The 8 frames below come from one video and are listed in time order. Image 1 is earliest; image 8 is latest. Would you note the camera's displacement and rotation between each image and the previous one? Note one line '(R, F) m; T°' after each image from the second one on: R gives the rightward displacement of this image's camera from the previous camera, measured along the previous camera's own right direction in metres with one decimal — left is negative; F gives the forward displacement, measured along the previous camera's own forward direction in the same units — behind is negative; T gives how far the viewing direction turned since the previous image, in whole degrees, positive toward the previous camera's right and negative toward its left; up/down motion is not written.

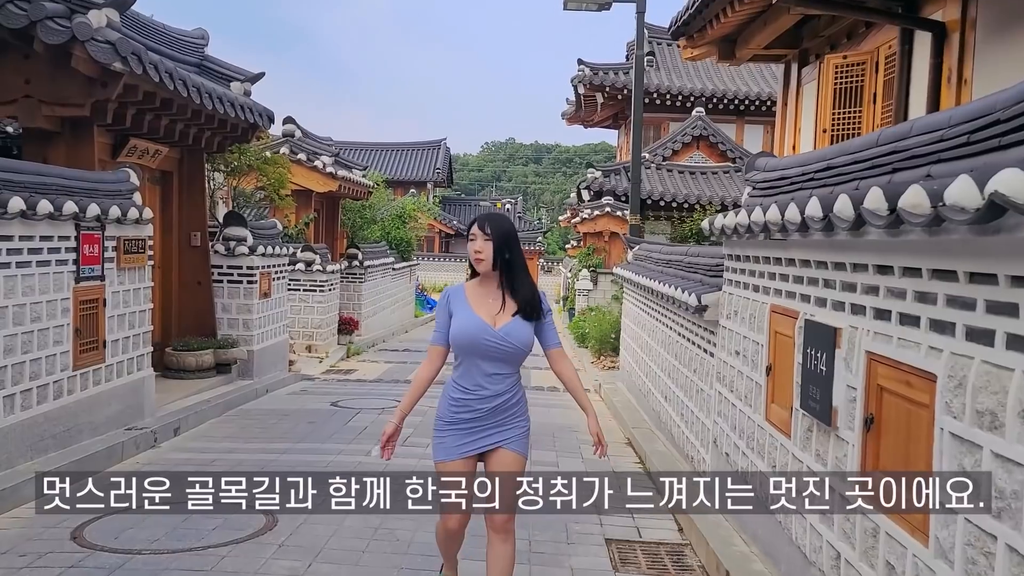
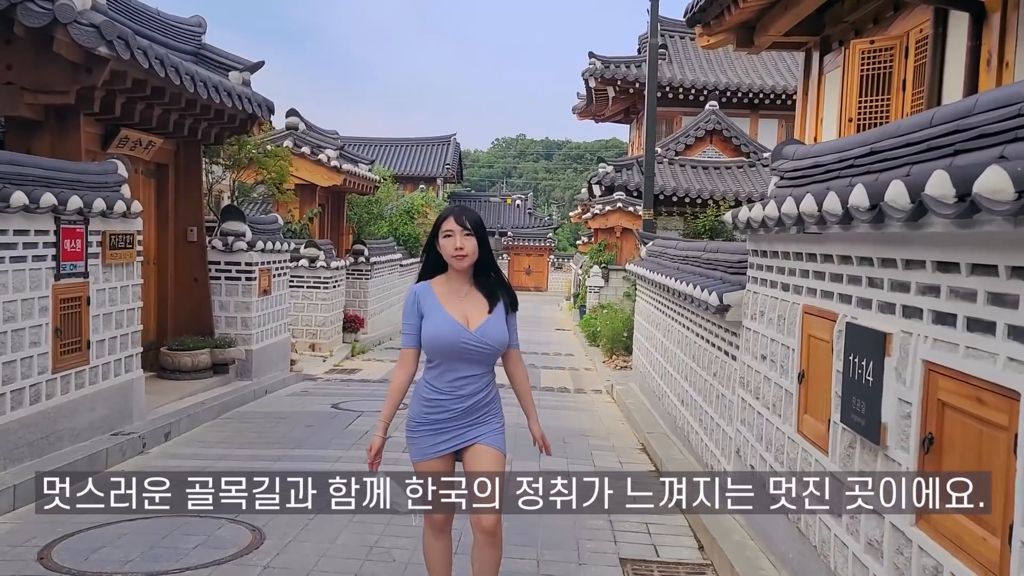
(0.0, +0.4) m; -1°
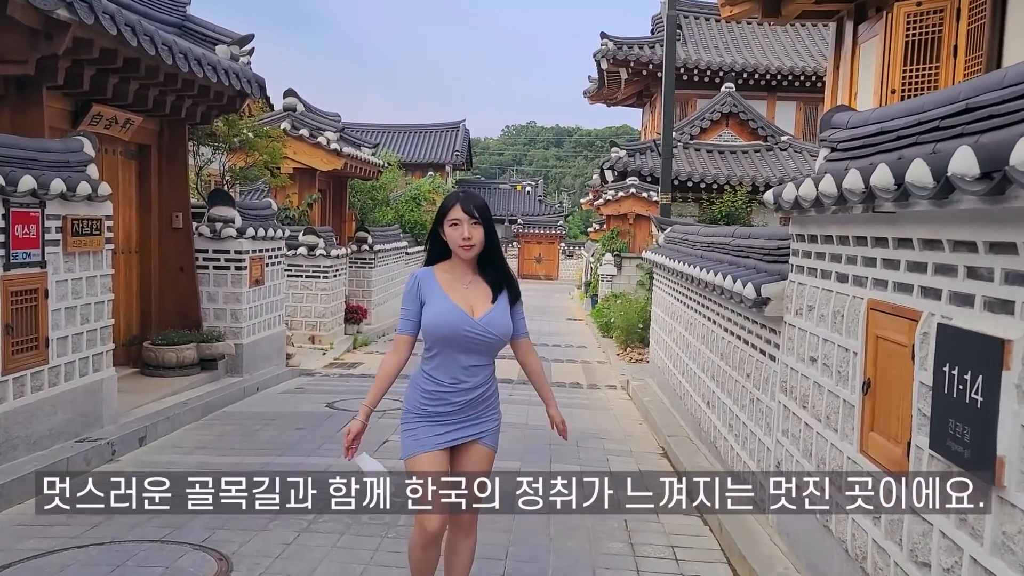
(0.0, +0.6) m; -1°
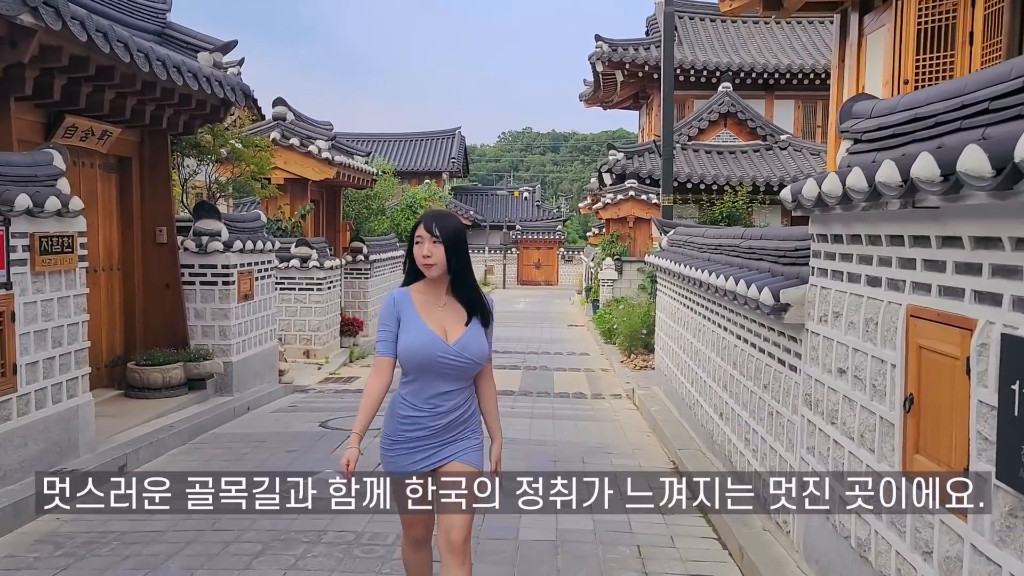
(0.0, +0.3) m; 0°
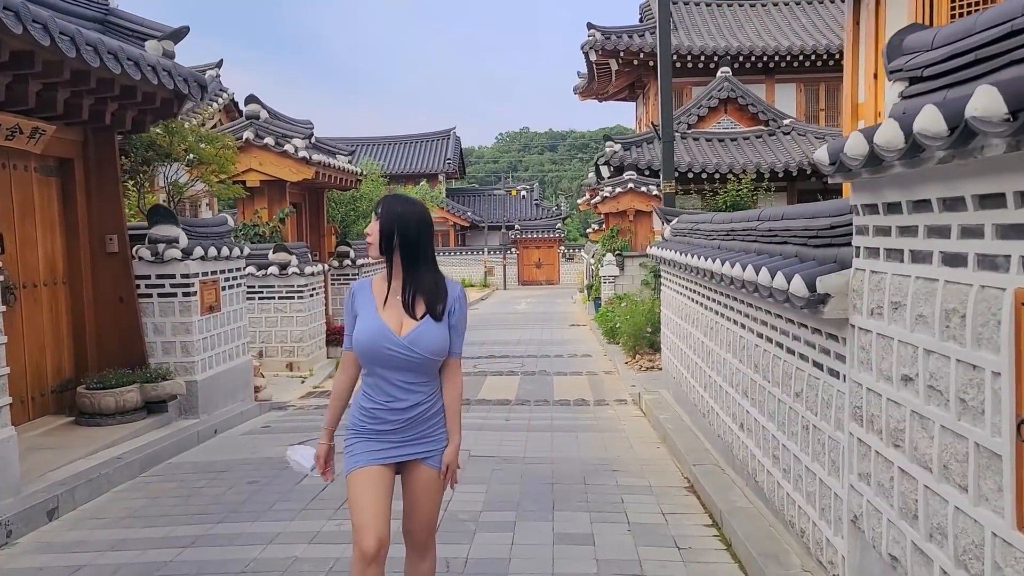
(+0.1, +0.8) m; 0°
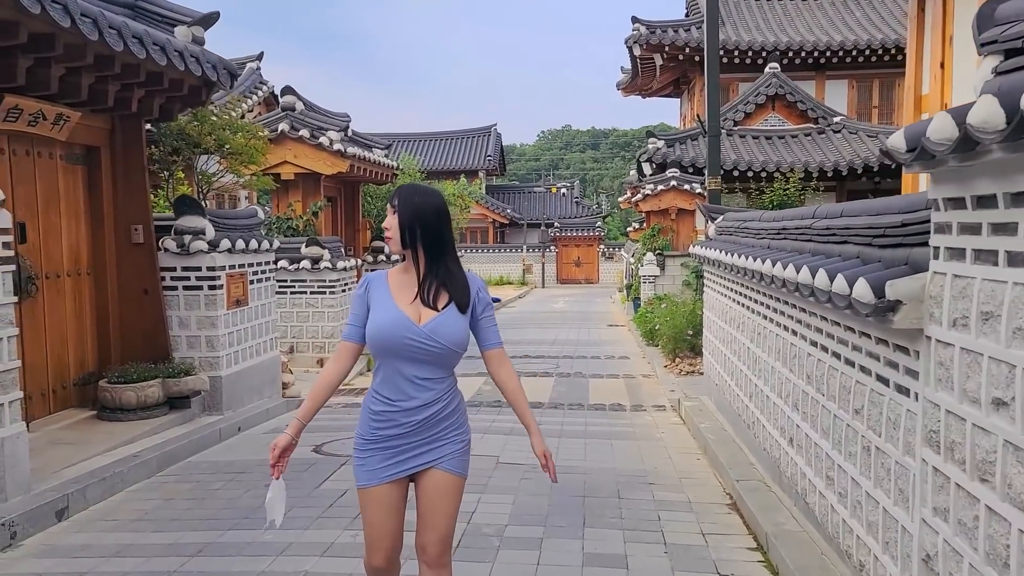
(0.0, +0.3) m; -3°
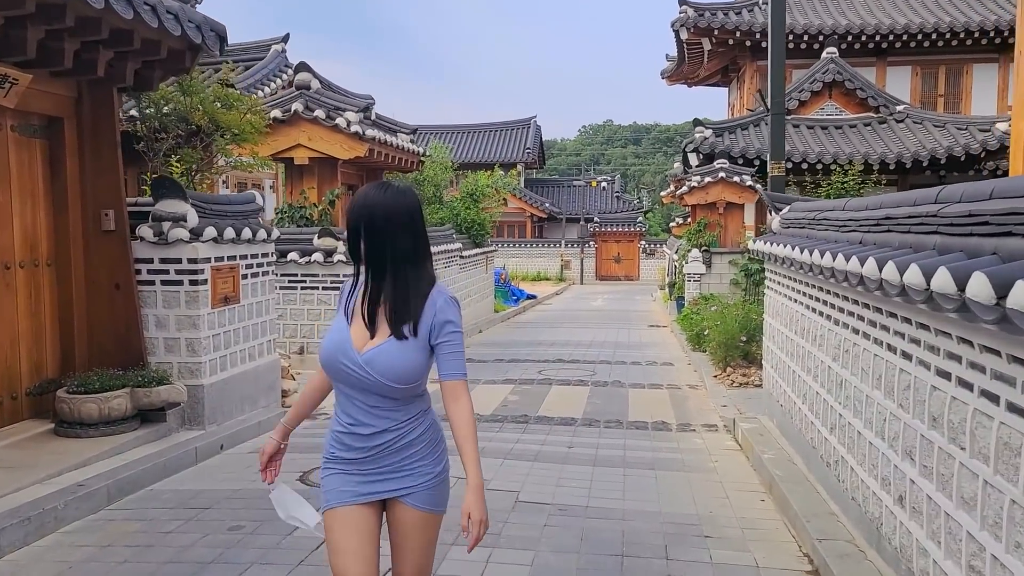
(+0.1, +1.1) m; -3°
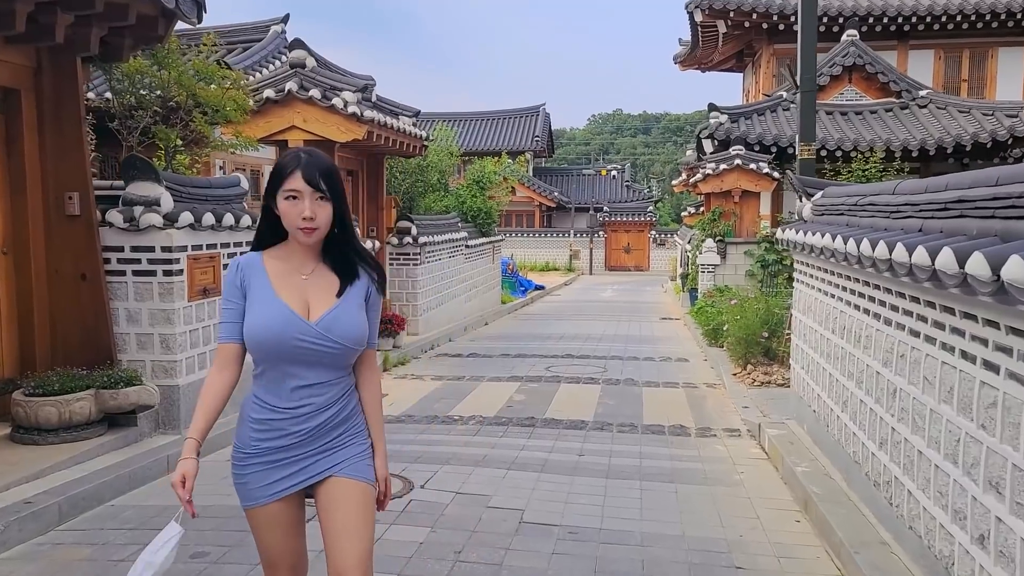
(0.0, +0.6) m; -1°
